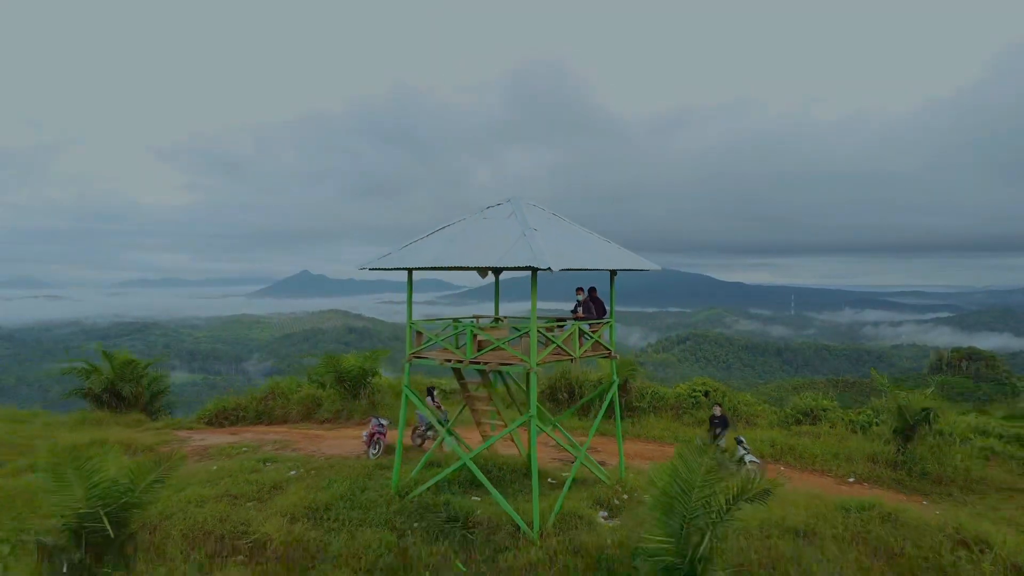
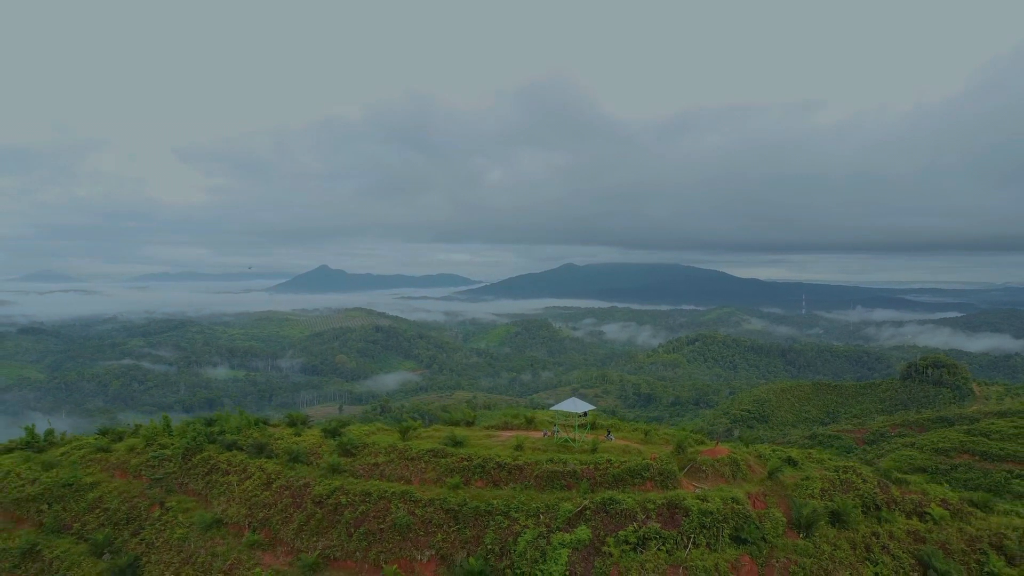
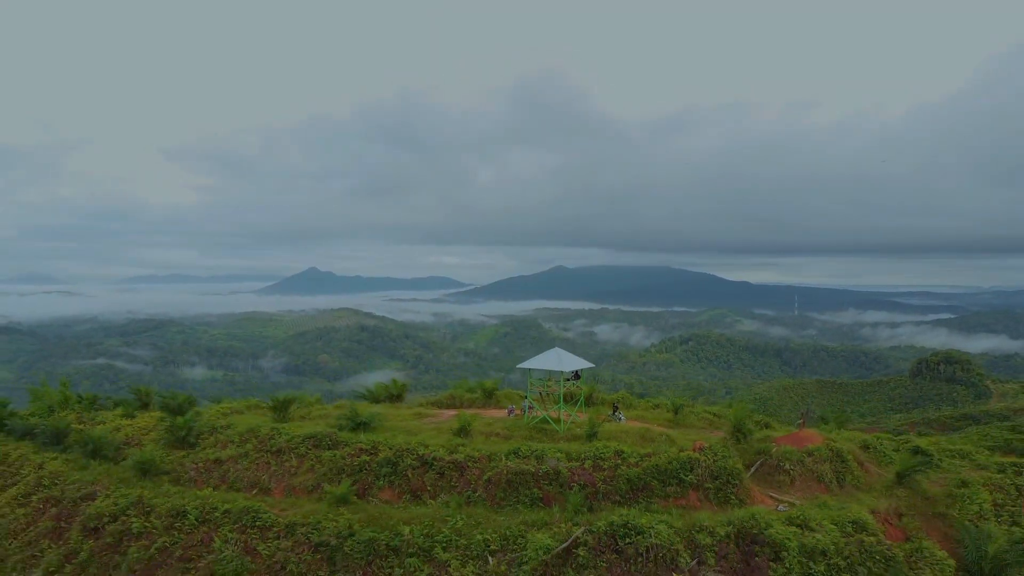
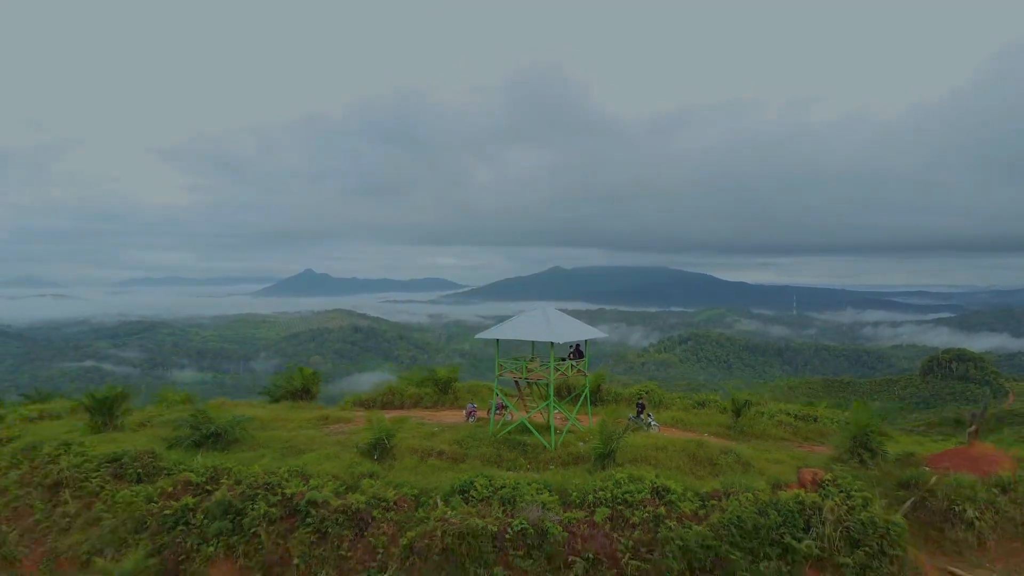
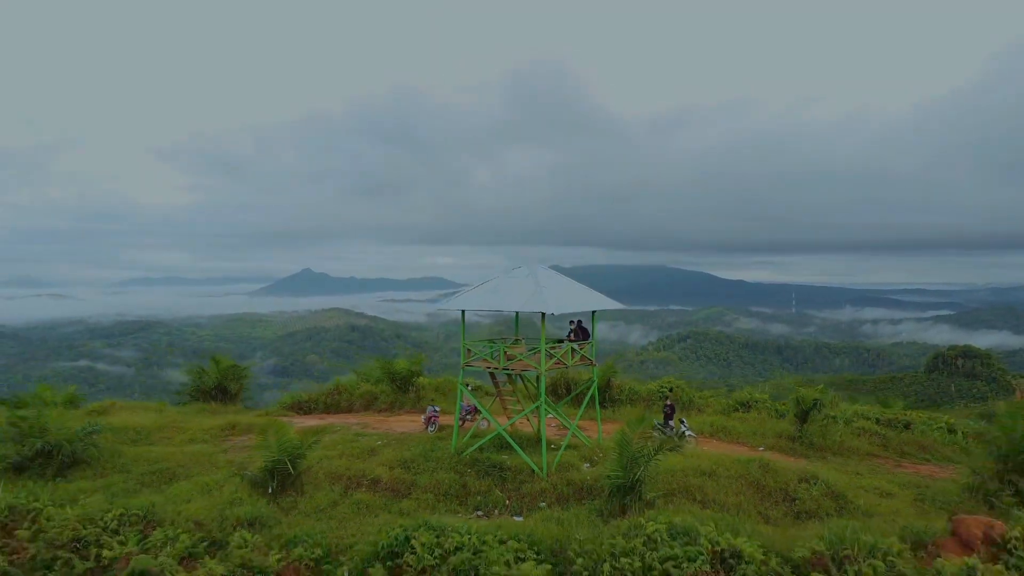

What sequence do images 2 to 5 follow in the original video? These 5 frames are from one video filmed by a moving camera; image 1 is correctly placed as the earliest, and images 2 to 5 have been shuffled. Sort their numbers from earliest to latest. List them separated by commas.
5, 4, 3, 2
